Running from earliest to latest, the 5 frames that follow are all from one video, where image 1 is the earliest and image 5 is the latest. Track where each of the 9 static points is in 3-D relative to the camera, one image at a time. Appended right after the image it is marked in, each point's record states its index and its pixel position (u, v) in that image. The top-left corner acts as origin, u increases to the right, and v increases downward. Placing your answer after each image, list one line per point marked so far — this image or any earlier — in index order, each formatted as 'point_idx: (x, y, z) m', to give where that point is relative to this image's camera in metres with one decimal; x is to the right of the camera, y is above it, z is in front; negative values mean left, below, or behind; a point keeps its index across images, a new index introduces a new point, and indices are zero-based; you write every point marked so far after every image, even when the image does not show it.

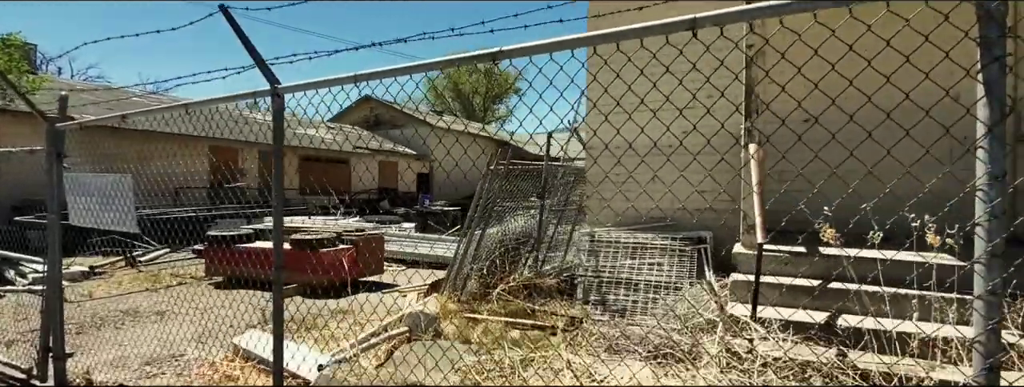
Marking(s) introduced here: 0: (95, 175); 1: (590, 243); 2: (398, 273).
0: (-2.5, +0.1, +3.4) m
1: (+0.9, -0.5, +6.1) m
2: (-1.5, -1.1, +8.0) m
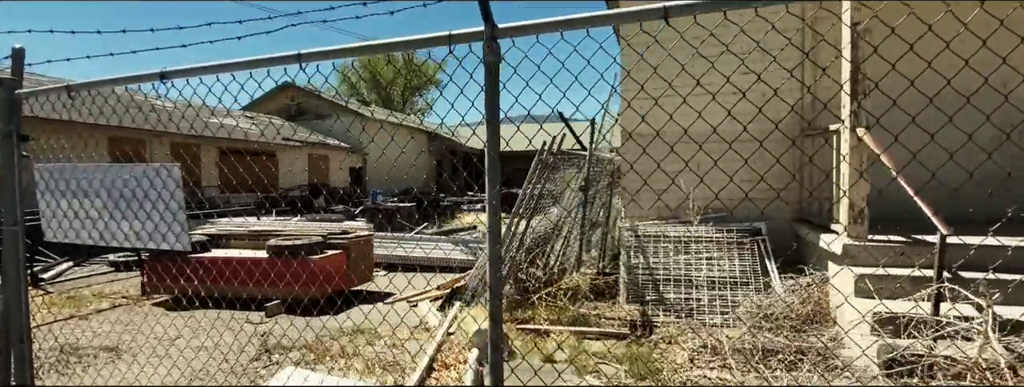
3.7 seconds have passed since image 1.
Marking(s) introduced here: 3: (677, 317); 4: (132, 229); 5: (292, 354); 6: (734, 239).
0: (-1.6, +0.1, +2.3) m
1: (+1.2, -0.4, +5.5) m
2: (-1.5, -1.0, +7.0) m
3: (+1.3, -1.0, +4.6) m
4: (-1.5, -0.1, +2.3) m
5: (-1.6, -1.2, +4.3) m
6: (+2.0, -0.4, +5.3) m
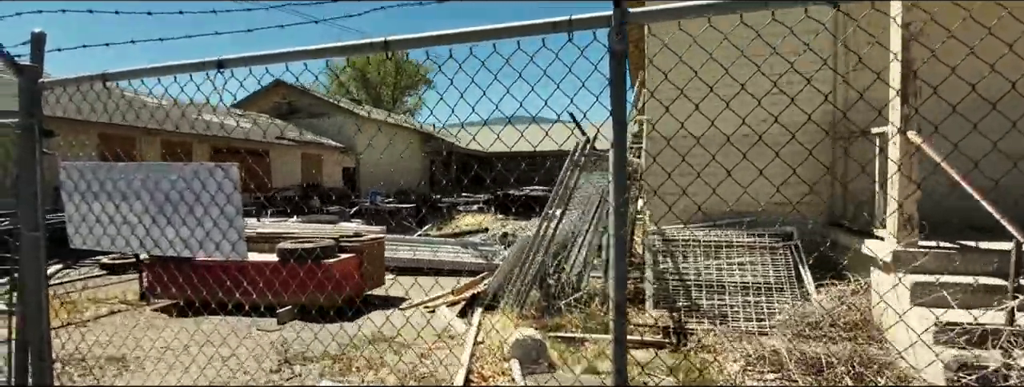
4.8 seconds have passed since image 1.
0: (-1.3, +0.1, +2.1) m
1: (+1.4, -0.5, +5.4) m
2: (-1.3, -1.1, +6.8) m
3: (+1.6, -1.0, +4.4) m
4: (-1.2, -0.2, +2.1) m
5: (-1.4, -1.2, +4.1) m
6: (+2.3, -0.5, +5.1) m
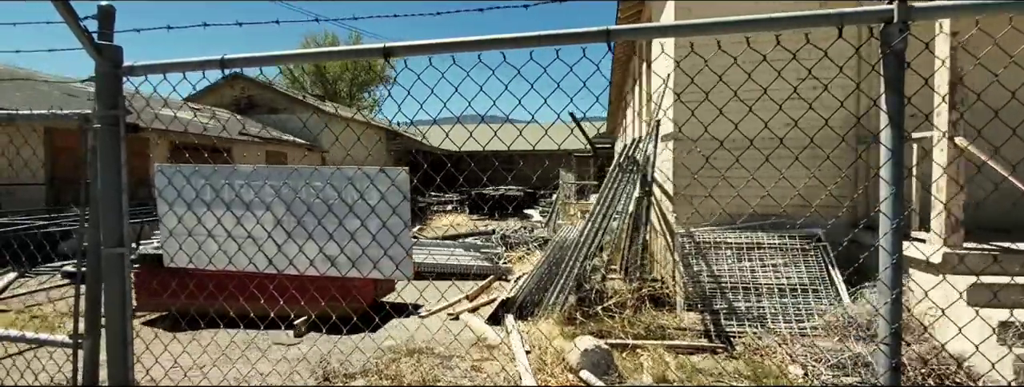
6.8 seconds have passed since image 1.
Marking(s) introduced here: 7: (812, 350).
0: (-0.7, +0.1, +1.8) m
1: (+1.6, -0.5, +5.3) m
2: (-1.2, -1.1, +6.4) m
3: (+1.9, -1.0, +4.4) m
4: (-0.6, -0.2, +1.8) m
5: (-1.0, -1.2, +3.7) m
6: (+2.5, -0.5, +5.2) m
7: (+2.0, -1.1, +3.8) m
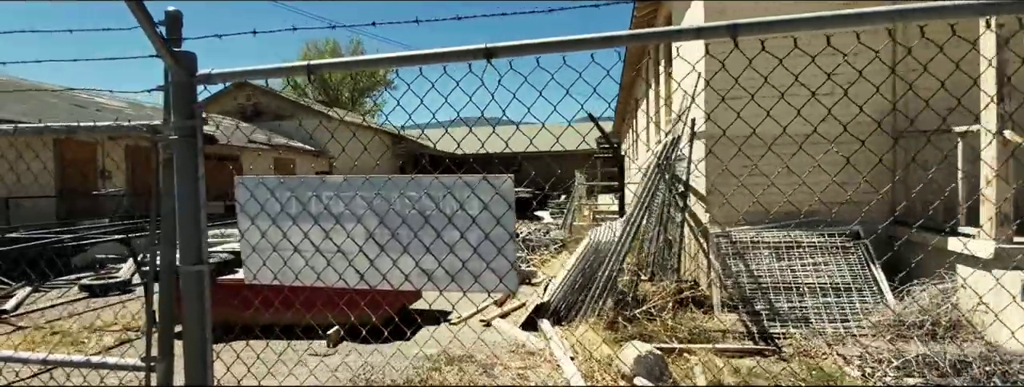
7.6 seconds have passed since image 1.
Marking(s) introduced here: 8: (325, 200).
0: (-0.4, 0.0, +1.7) m
1: (+1.9, -0.5, +5.2) m
2: (-0.9, -1.1, +6.3) m
3: (+2.2, -1.0, +4.4) m
4: (-0.3, -0.2, +1.7) m
5: (-0.7, -1.3, +3.7) m
6: (+2.8, -0.4, +5.1) m
7: (+2.3, -1.1, +3.8) m
8: (-0.6, 0.0, +1.7) m
